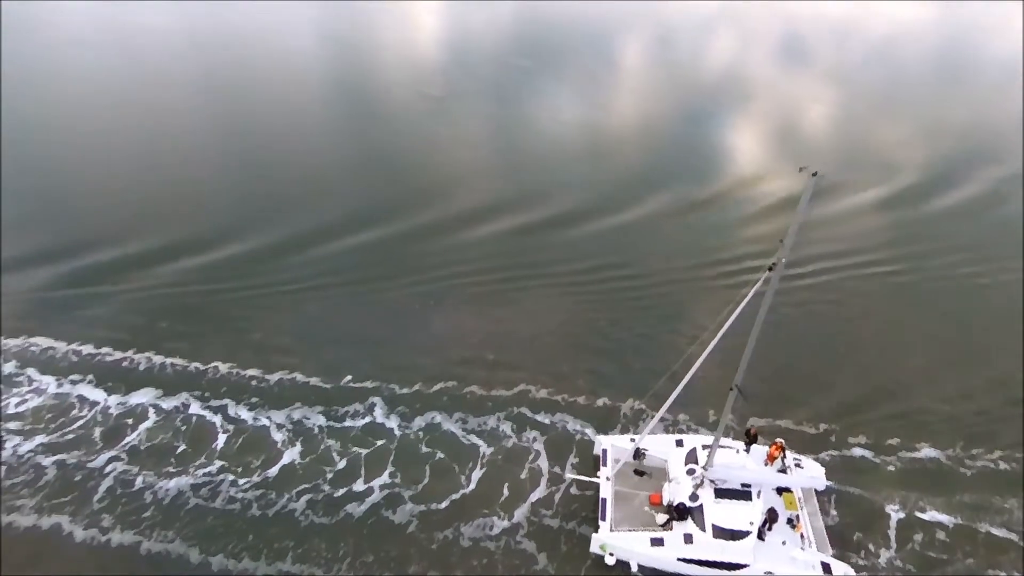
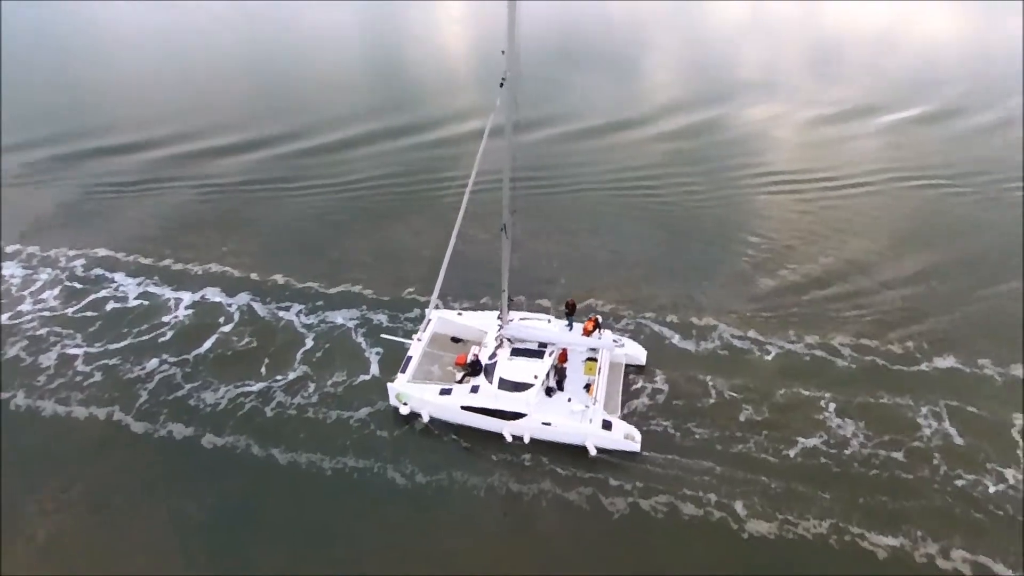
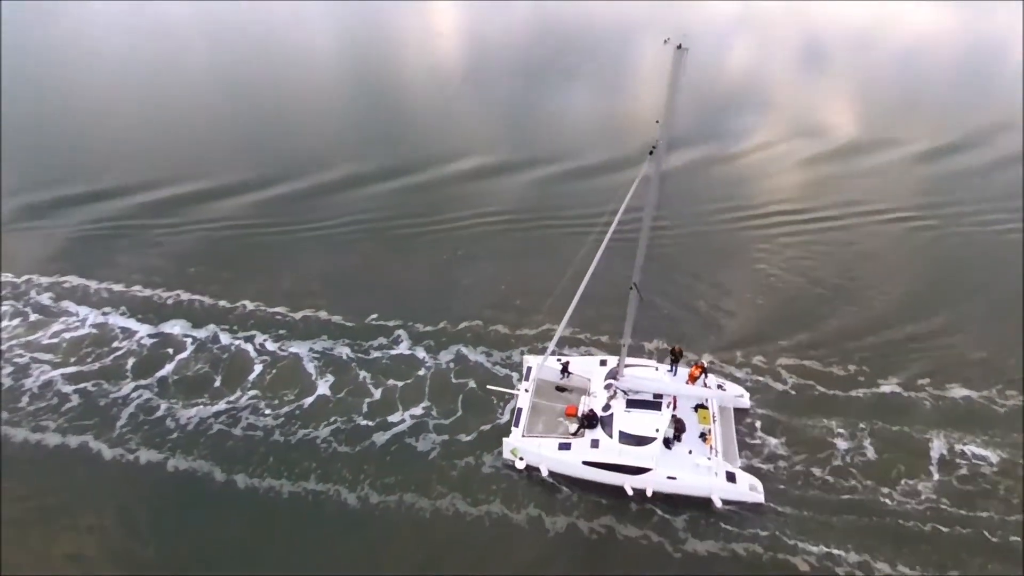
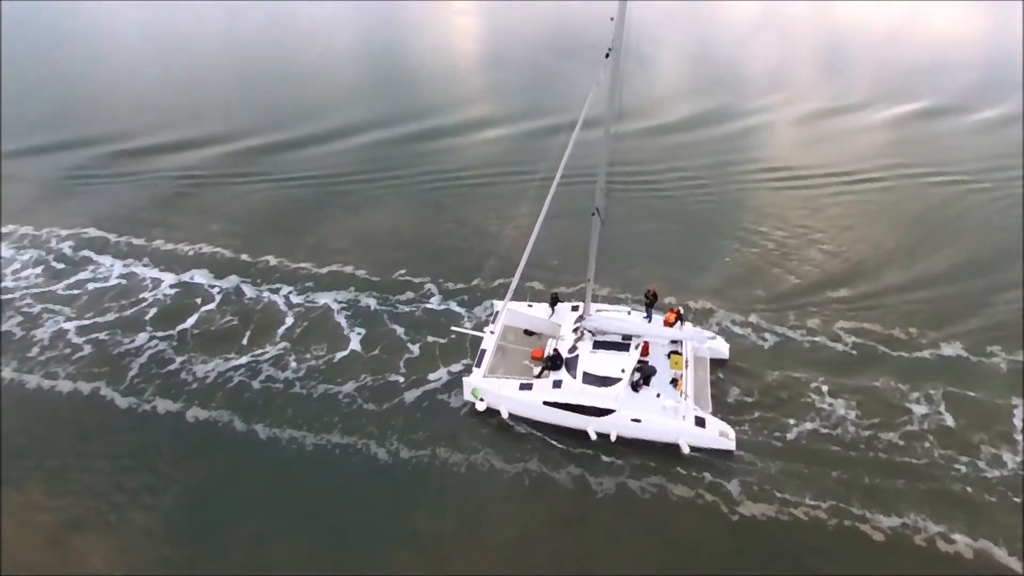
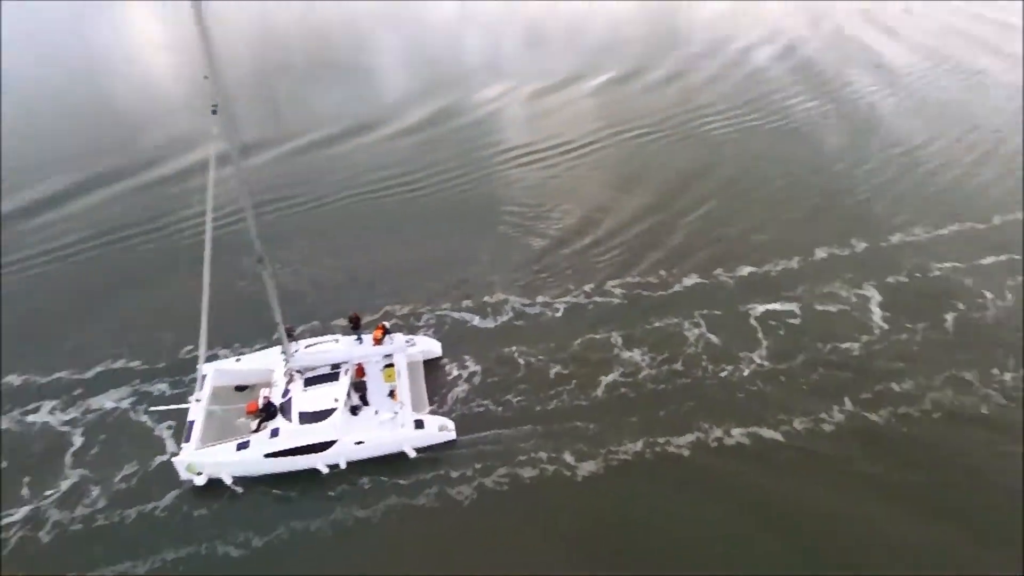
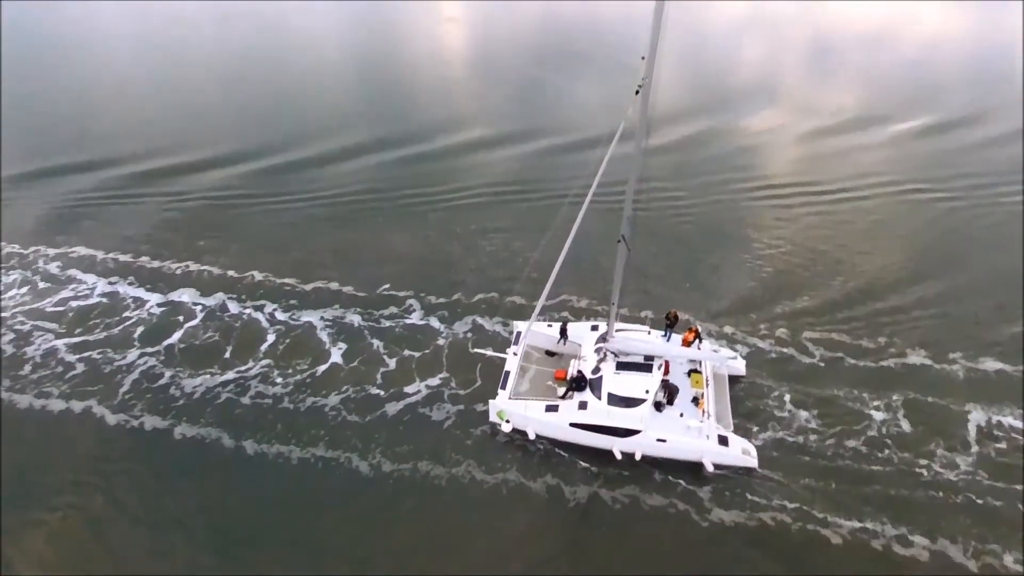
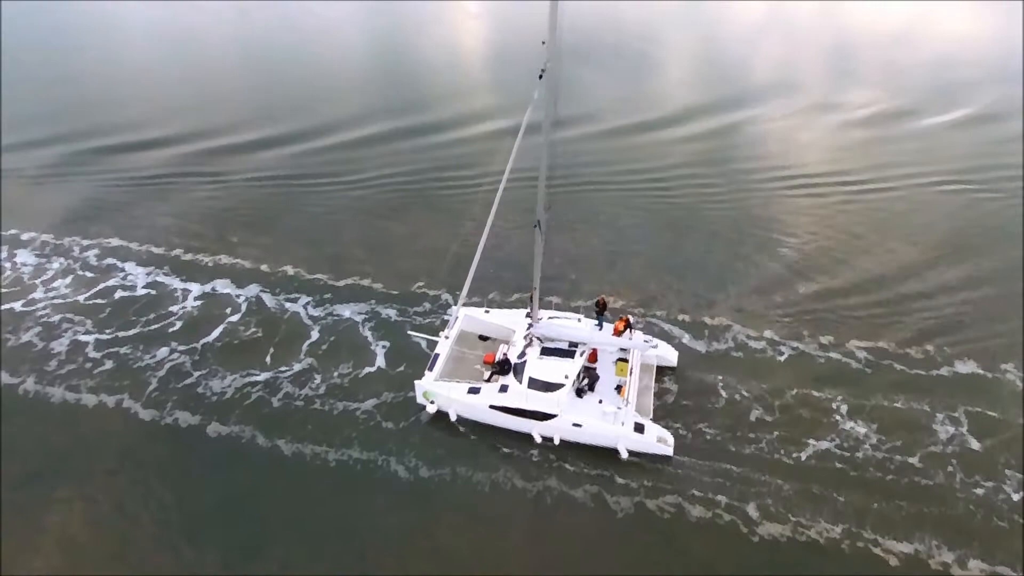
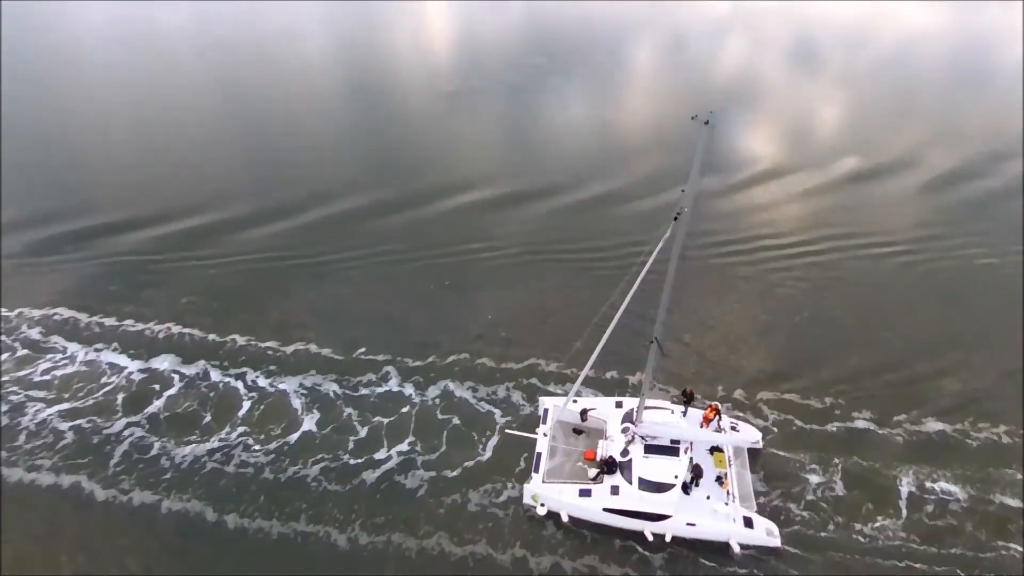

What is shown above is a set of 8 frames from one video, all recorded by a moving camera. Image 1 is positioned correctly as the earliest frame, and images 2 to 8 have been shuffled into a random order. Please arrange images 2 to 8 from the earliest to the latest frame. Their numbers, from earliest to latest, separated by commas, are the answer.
8, 3, 6, 4, 7, 2, 5
